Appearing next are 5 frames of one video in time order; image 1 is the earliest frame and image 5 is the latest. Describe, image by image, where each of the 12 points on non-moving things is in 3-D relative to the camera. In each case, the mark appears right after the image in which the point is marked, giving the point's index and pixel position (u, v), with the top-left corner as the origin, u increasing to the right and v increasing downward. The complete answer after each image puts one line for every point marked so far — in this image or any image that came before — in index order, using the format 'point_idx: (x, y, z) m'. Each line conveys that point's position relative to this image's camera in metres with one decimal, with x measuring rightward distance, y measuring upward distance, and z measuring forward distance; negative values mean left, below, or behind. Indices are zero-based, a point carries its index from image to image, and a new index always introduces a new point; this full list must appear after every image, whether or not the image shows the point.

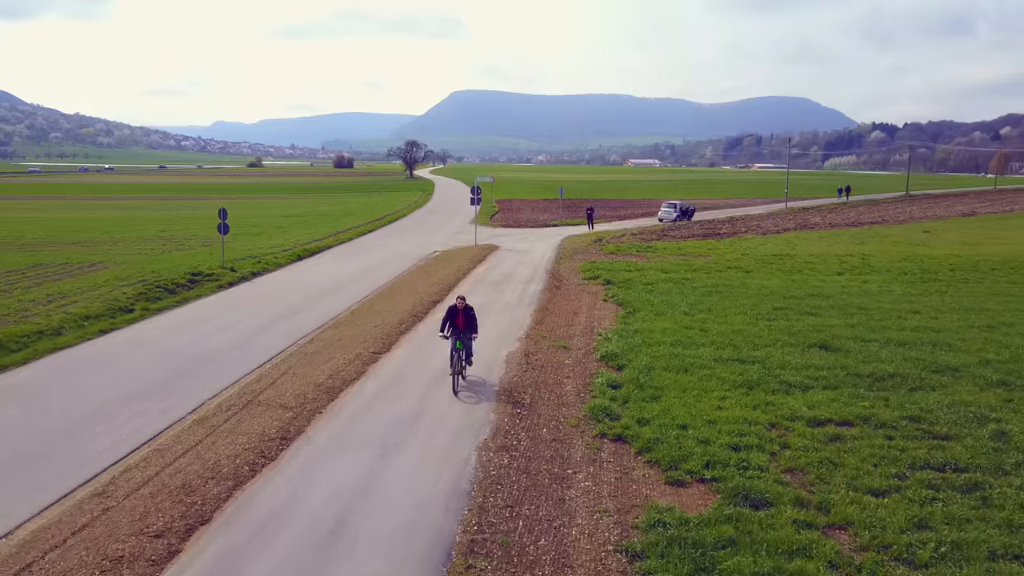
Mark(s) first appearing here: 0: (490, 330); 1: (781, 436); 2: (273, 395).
0: (-0.6, -0.8, +15.8) m
1: (+2.8, -1.5, +10.1) m
2: (-3.1, -1.3, +13.0) m
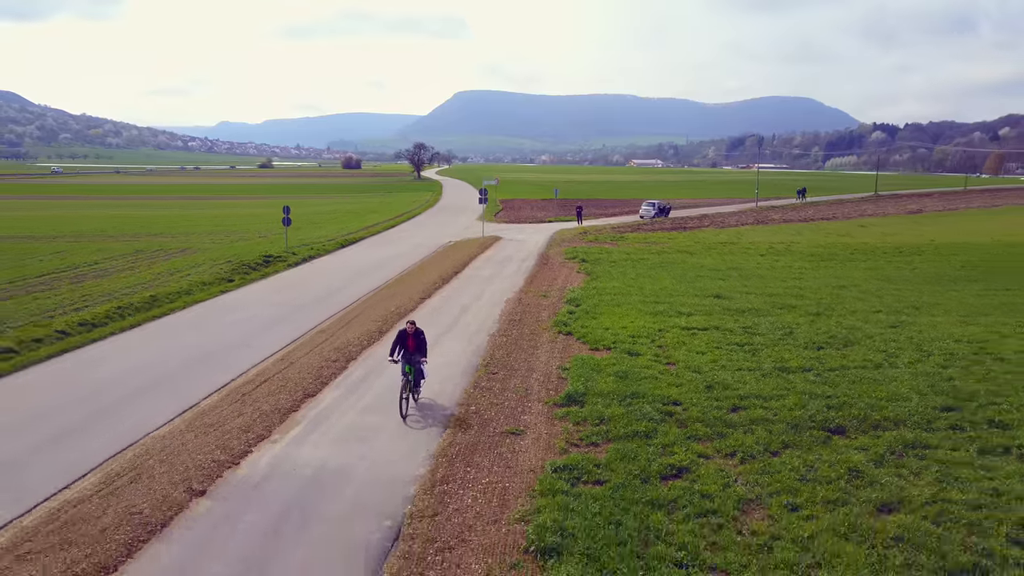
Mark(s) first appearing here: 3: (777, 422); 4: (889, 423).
0: (-0.6, -0.1, +23.4) m
1: (+2.8, -0.8, +17.6) m
2: (-3.2, -0.6, +20.5) m
3: (+3.1, -1.6, +11.3) m
4: (+4.6, -1.6, +11.4) m
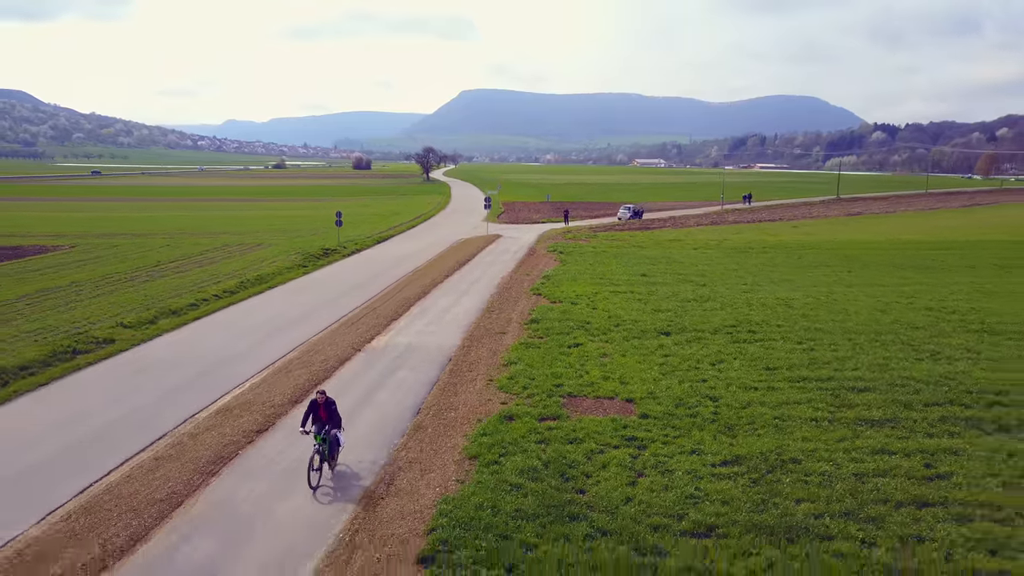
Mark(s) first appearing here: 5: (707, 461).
0: (-0.8, +0.5, +34.3) m
1: (+2.5, -0.1, +28.6) m
2: (-3.4, 0.0, +31.5) m
3: (+2.9, -1.0, +22.2) m
4: (+4.3, -1.0, +22.3) m
5: (+2.6, -2.2, +12.8) m
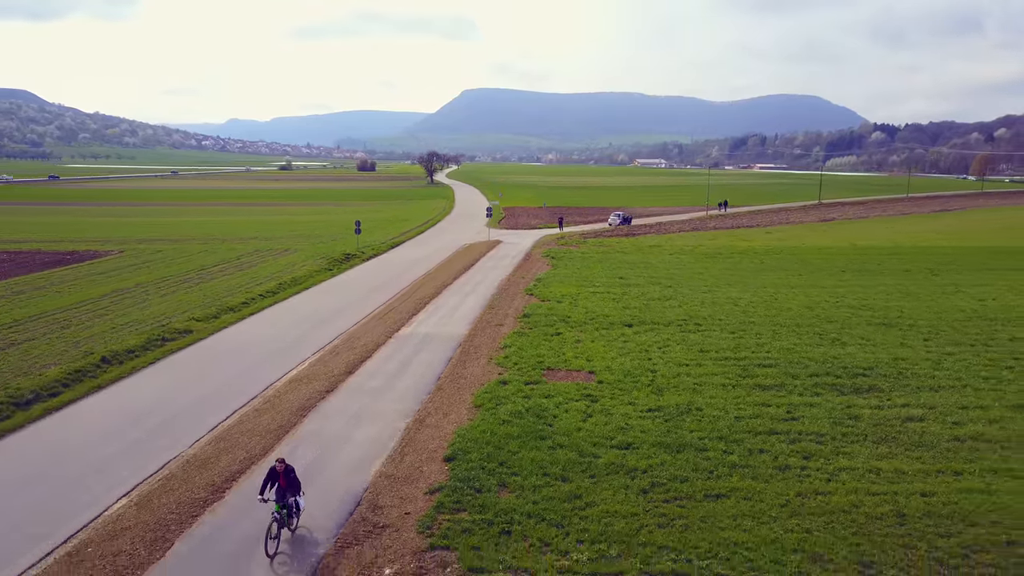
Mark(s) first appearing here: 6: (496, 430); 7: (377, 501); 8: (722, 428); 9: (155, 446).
0: (-0.9, +0.5, +40.3) m
1: (+2.4, -0.2, +34.5) m
2: (-3.5, 0.0, +37.4) m
3: (+2.7, -1.0, +28.1) m
4: (+4.2, -1.0, +28.2) m
5: (+2.5, -2.3, +18.7) m
6: (-0.3, -2.5, +16.9) m
7: (-2.0, -3.1, +13.9) m
8: (+3.8, -2.5, +17.3) m
9: (-6.6, -2.9, +17.8) m
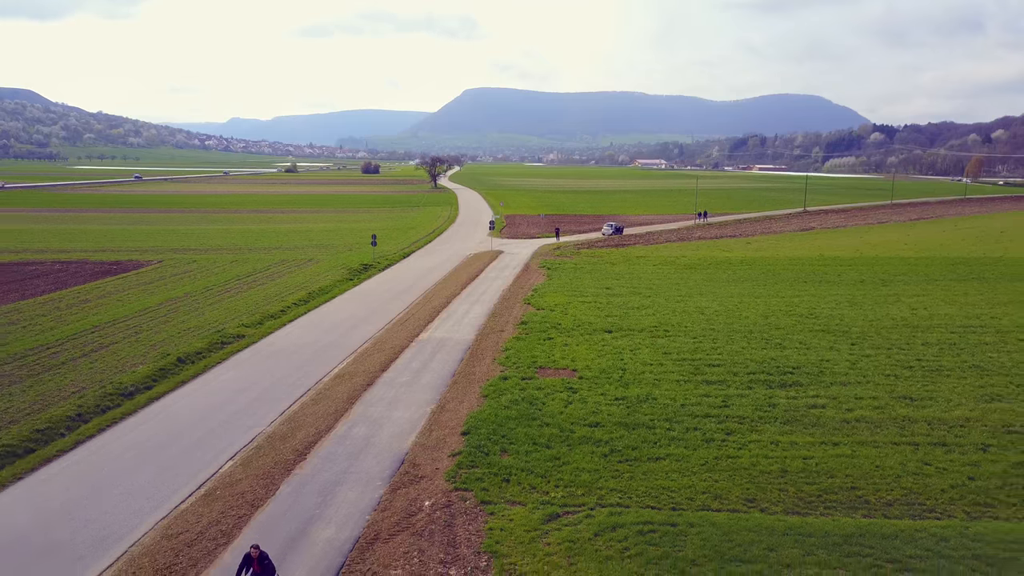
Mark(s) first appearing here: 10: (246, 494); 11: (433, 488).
0: (-0.9, +0.1, +45.9) m
1: (+2.4, -0.6, +40.1) m
2: (-3.5, -0.4, +43.1) m
3: (+2.7, -1.5, +33.8) m
4: (+4.2, -1.5, +33.9) m
5: (+2.5, -2.8, +24.3) m
6: (-0.3, -3.0, +22.5) m
7: (-2.0, -3.5, +19.6) m
8: (+3.8, -3.0, +23.0) m
9: (-6.7, -3.4, +23.4) m
10: (-5.0, -3.9, +17.9) m
11: (-1.5, -3.8, +18.0) m
